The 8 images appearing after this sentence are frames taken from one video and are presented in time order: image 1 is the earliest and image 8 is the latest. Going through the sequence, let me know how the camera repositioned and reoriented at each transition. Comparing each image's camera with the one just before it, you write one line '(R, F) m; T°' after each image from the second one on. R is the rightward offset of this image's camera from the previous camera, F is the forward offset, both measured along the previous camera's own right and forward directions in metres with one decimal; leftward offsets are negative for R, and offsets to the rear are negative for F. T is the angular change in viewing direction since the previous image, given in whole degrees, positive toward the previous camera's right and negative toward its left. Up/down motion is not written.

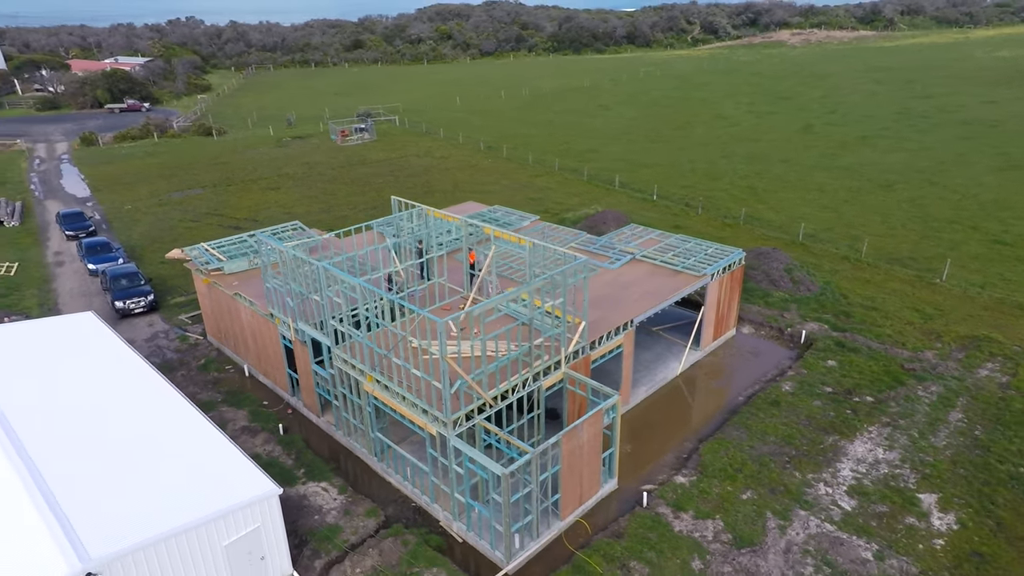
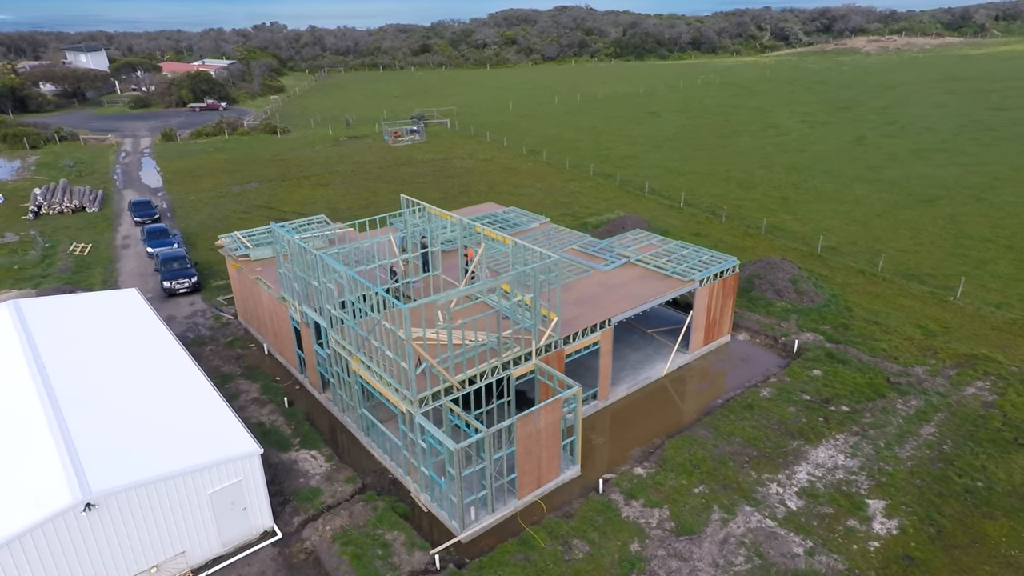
(+2.2, -1.1) m; -6°
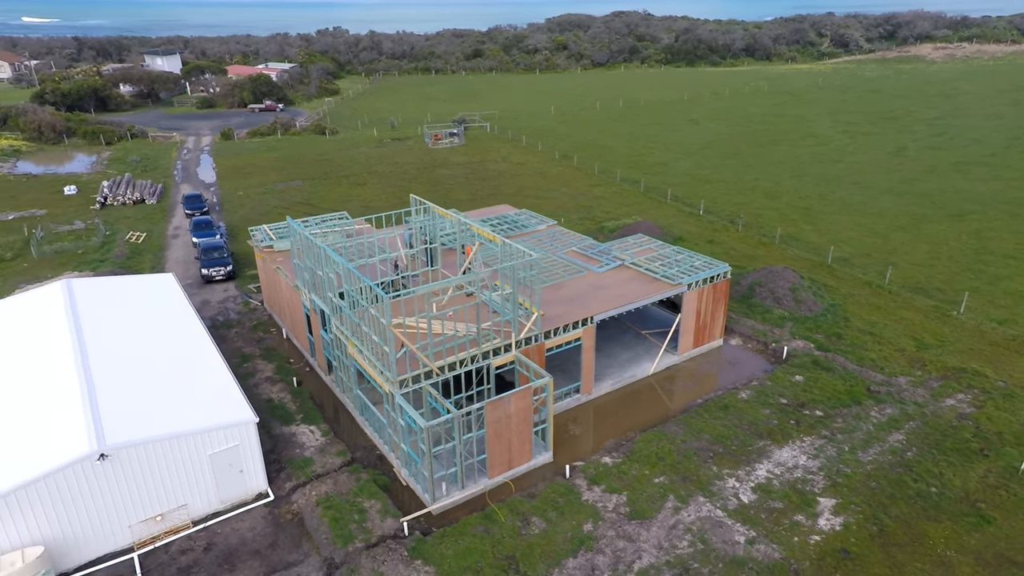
(+1.9, -1.2) m; -5°
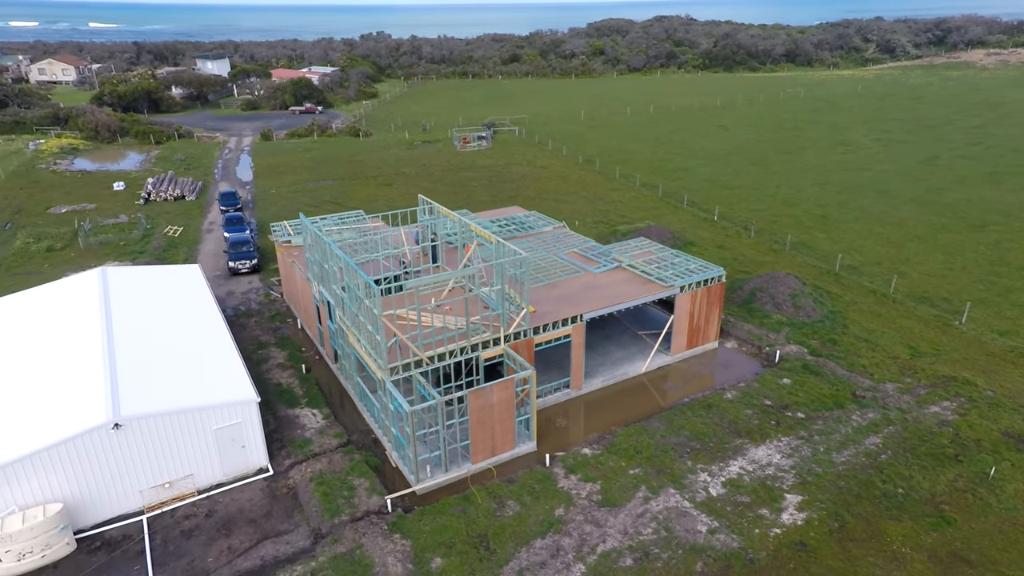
(+1.4, -0.9) m; -3°
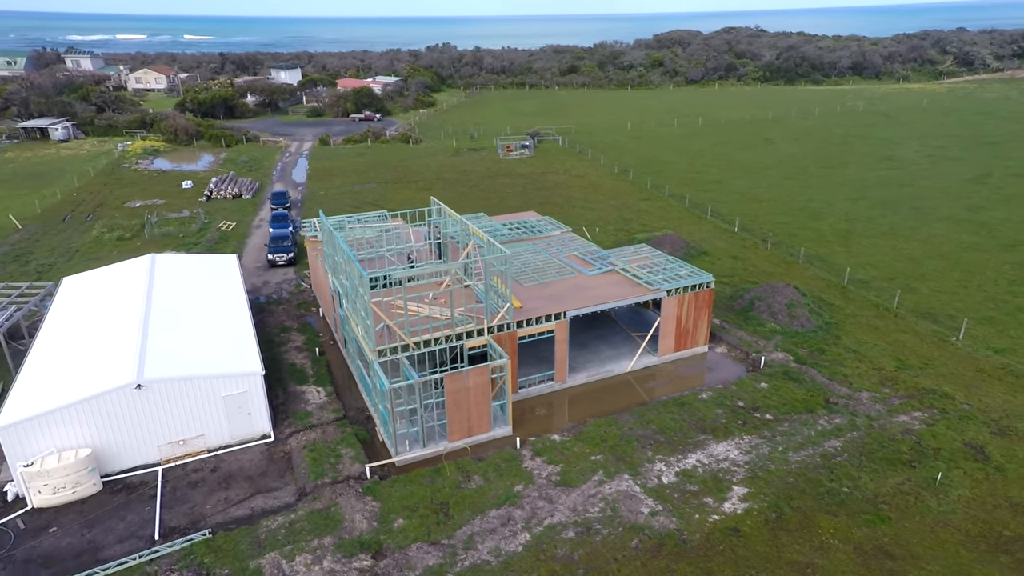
(+2.4, -1.4) m; -6°
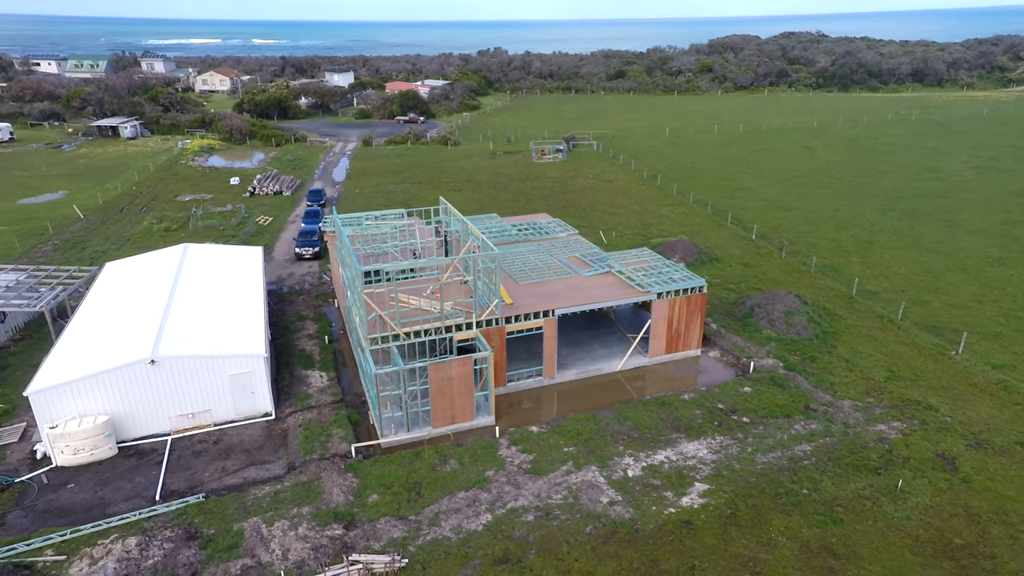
(+2.0, -0.9) m; -5°
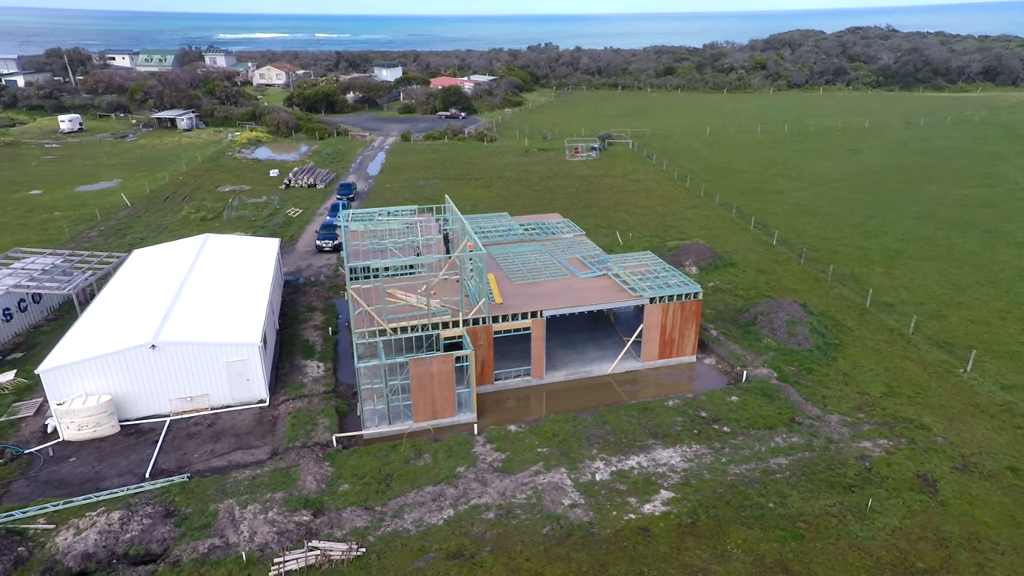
(+2.1, -0.1) m; -5°
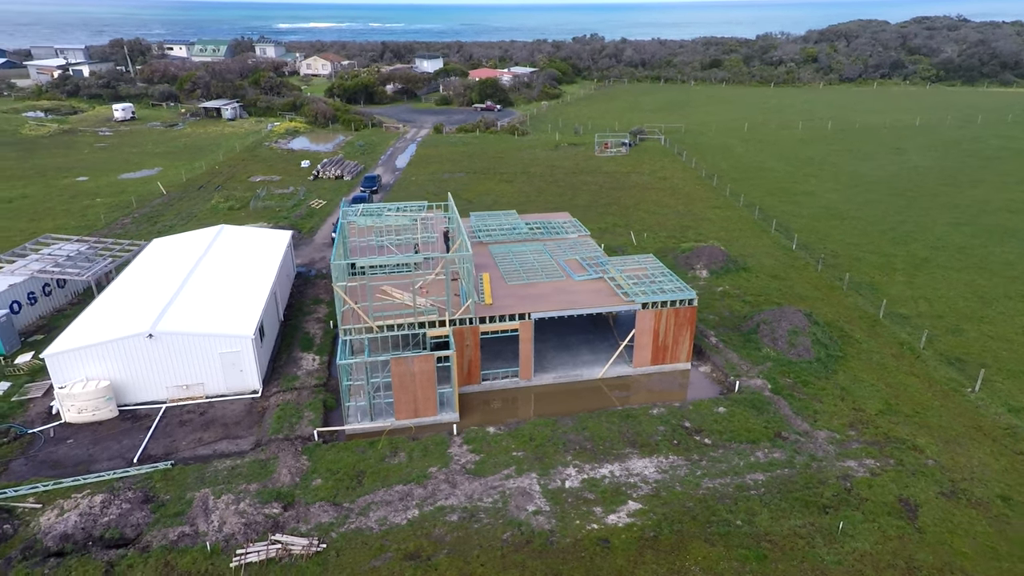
(+1.9, +0.2) m; -4°
